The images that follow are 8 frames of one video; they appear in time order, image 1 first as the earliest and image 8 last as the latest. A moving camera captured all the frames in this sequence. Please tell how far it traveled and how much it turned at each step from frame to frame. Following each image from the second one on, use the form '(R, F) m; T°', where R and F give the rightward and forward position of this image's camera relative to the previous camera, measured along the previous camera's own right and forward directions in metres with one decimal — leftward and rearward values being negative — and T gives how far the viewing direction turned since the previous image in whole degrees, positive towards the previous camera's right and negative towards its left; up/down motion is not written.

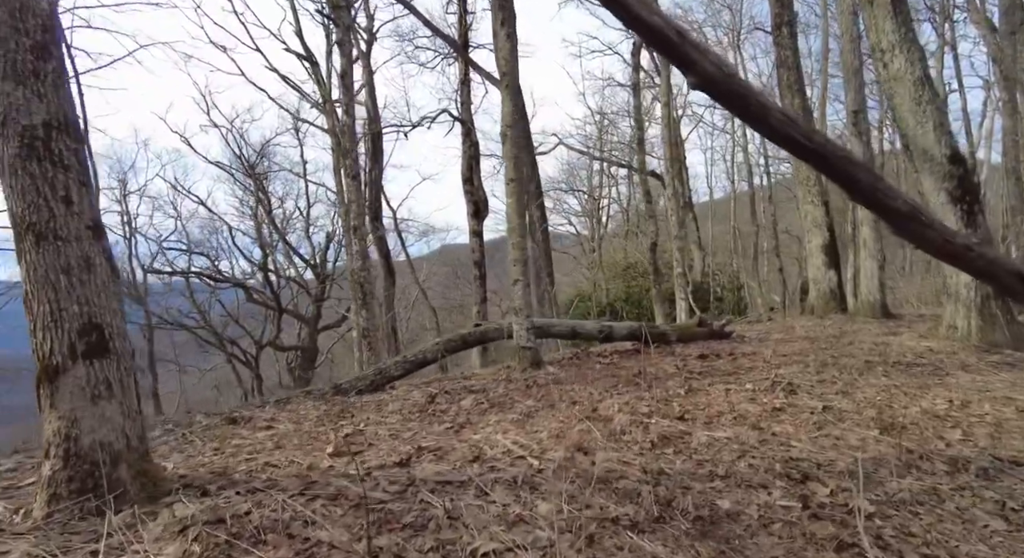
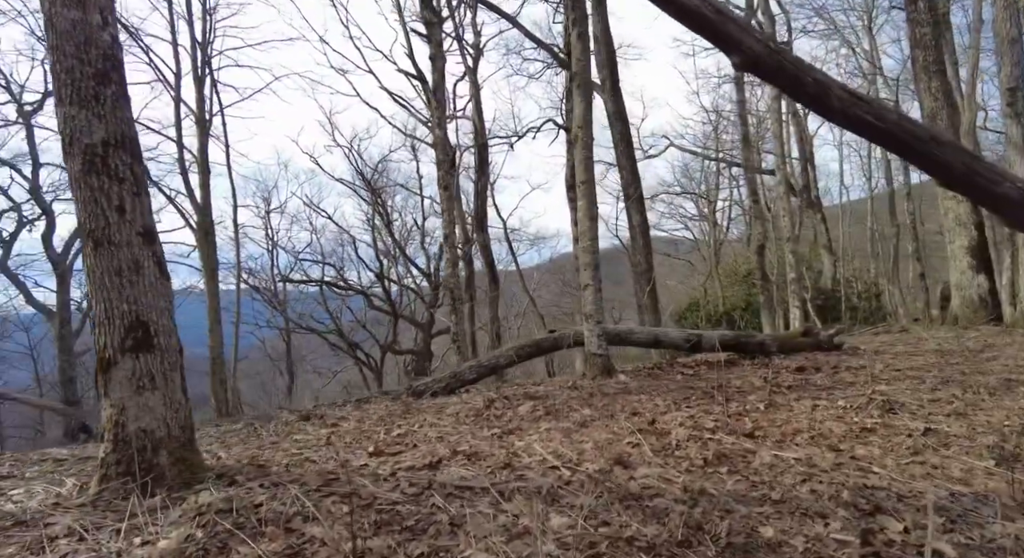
(+0.6, +0.3) m; -10°
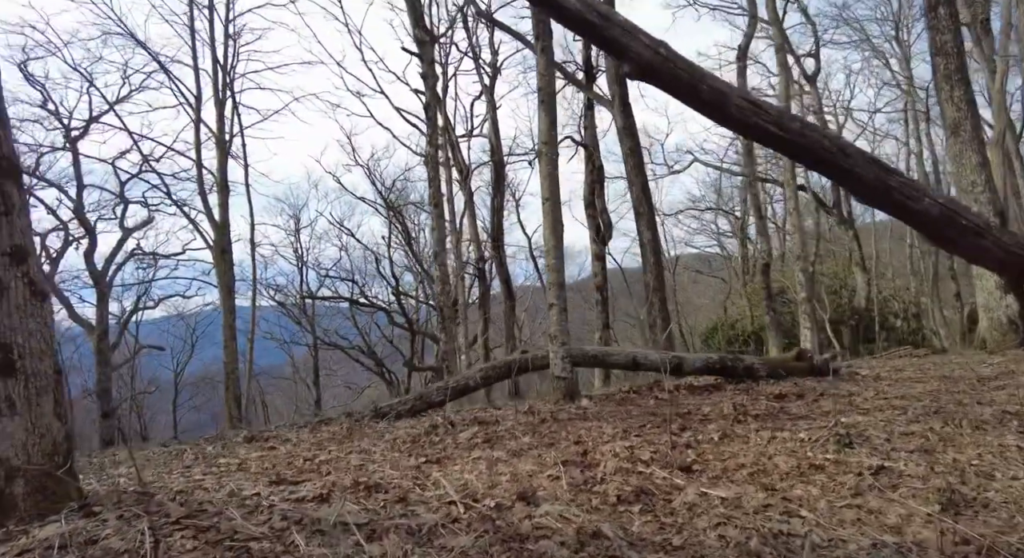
(+0.9, +0.3) m; -4°
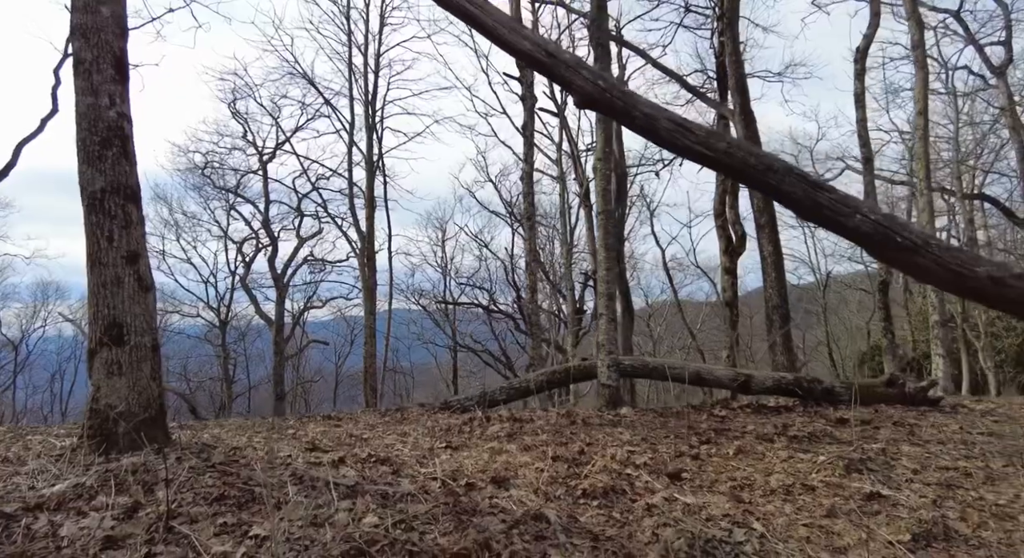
(+1.2, -0.4) m; -13°
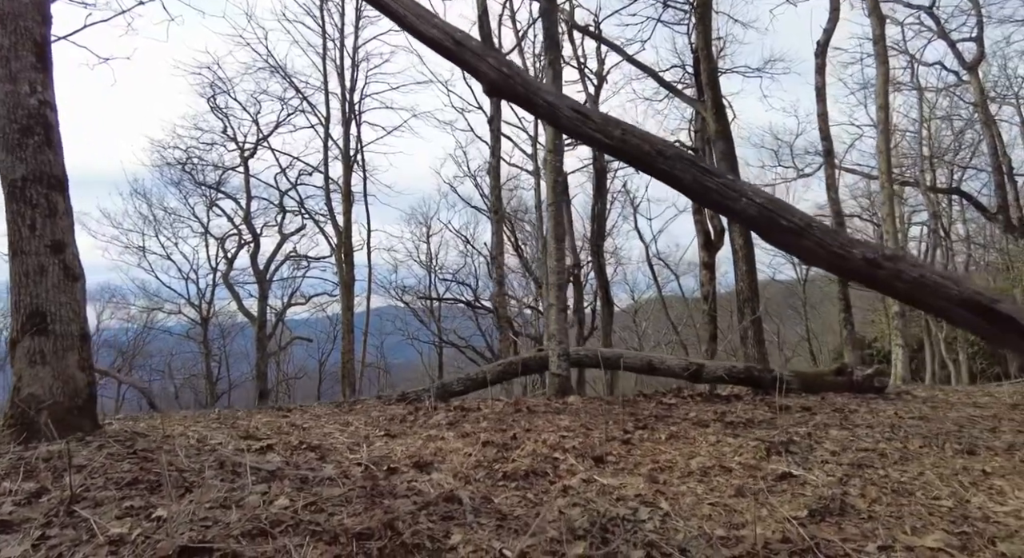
(+0.5, -0.1) m; 0°
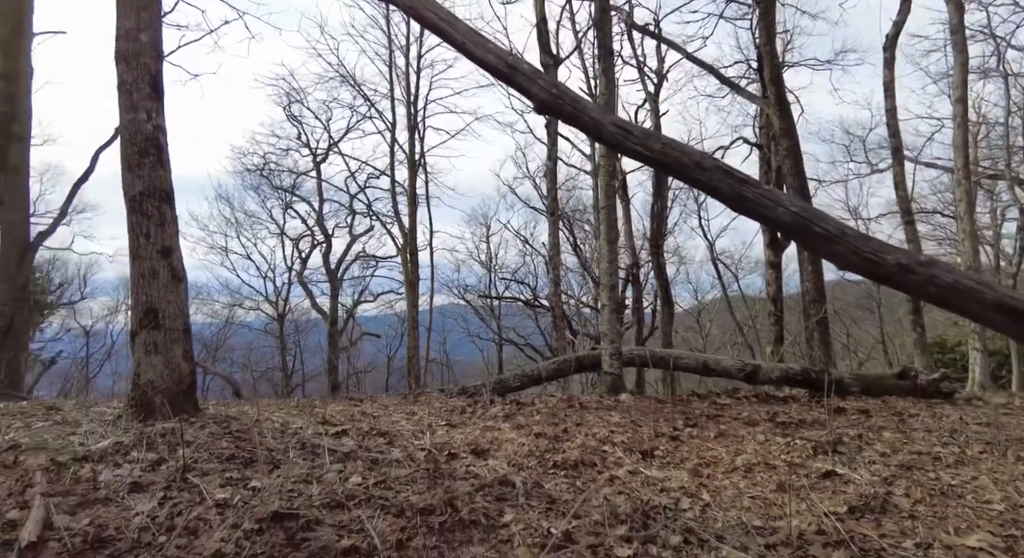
(+0.1, -0.4) m; -5°
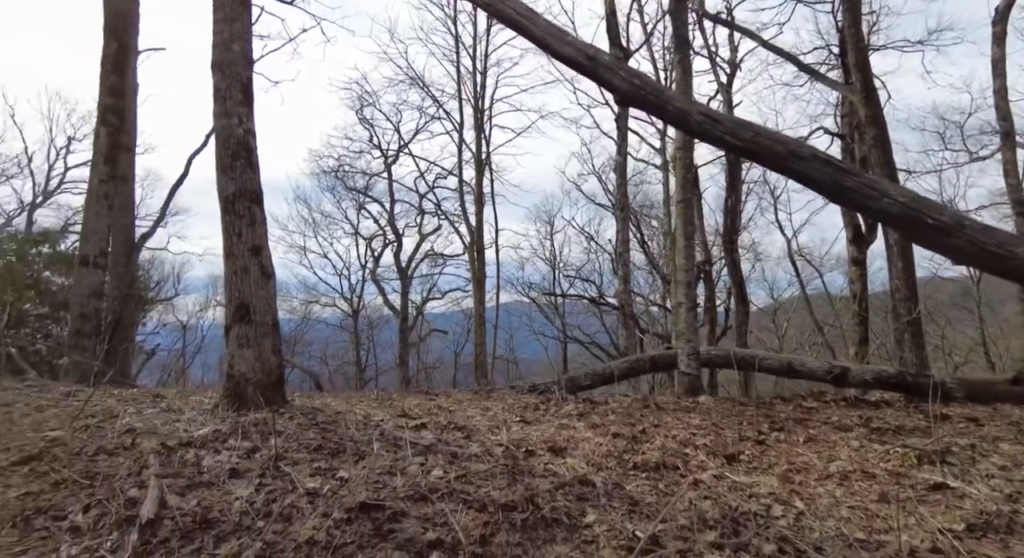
(-0.1, +0.1) m; -5°
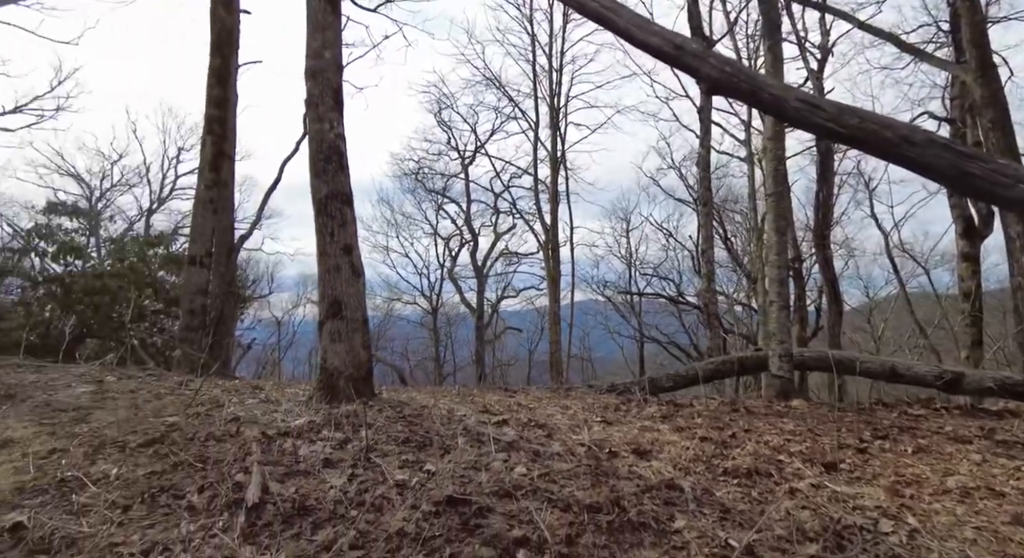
(-0.1, +0.1) m; -6°
